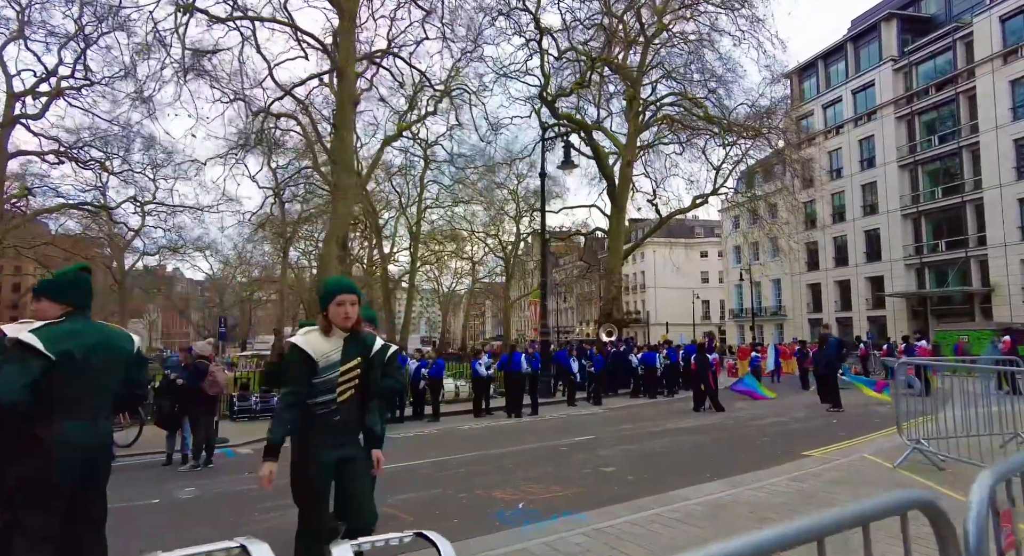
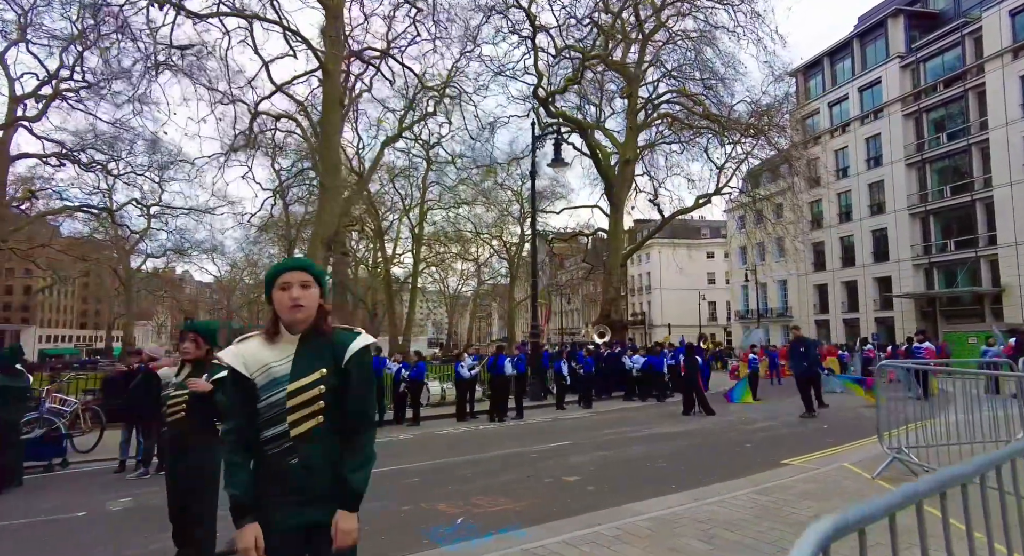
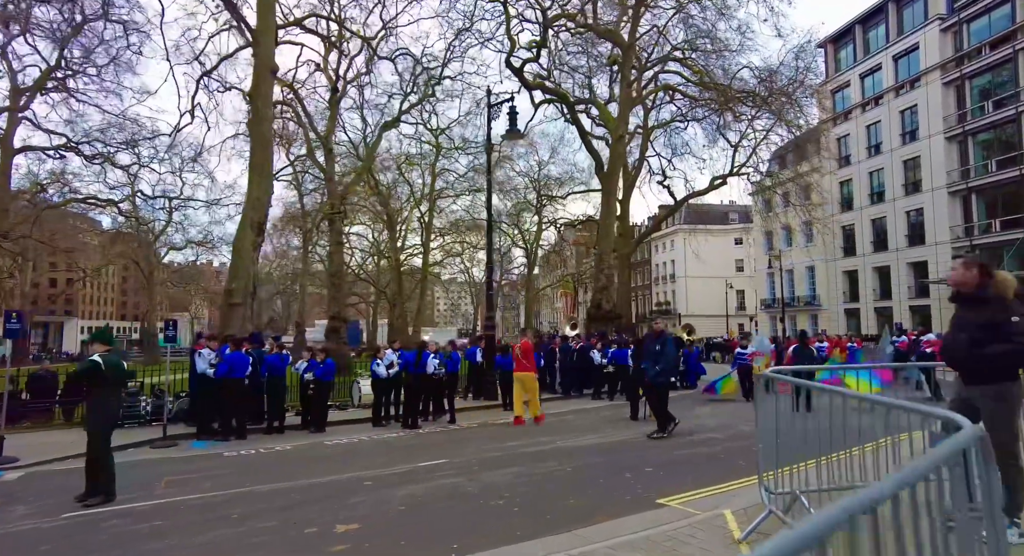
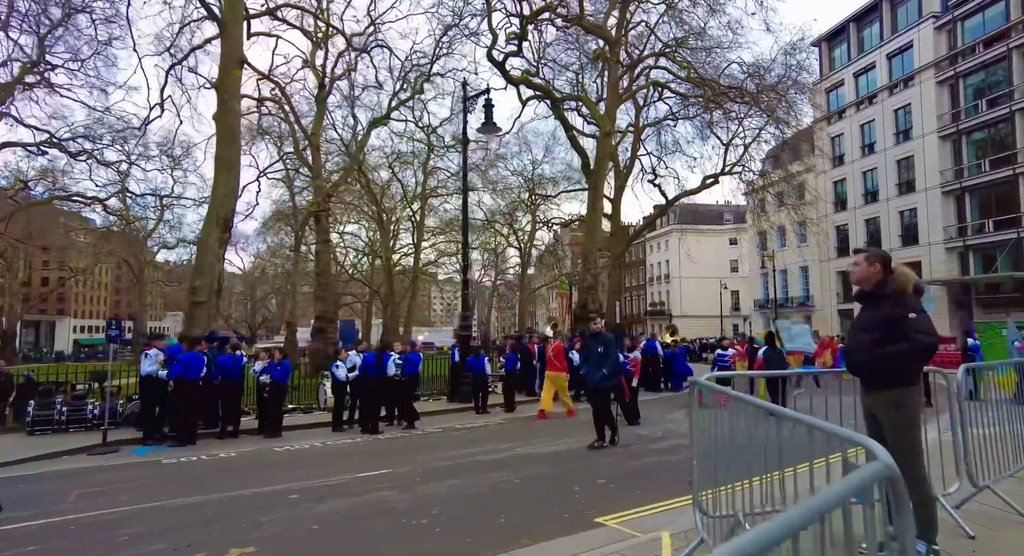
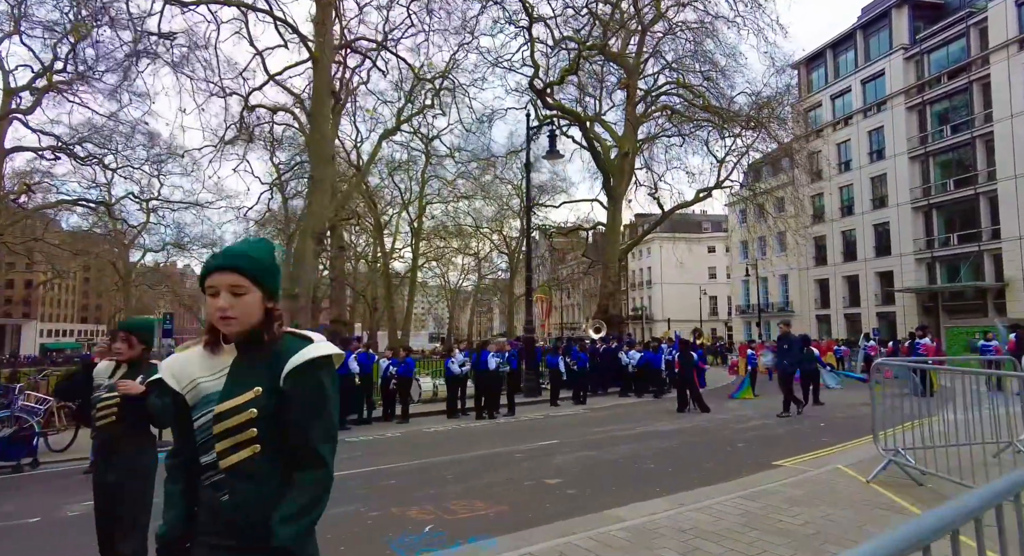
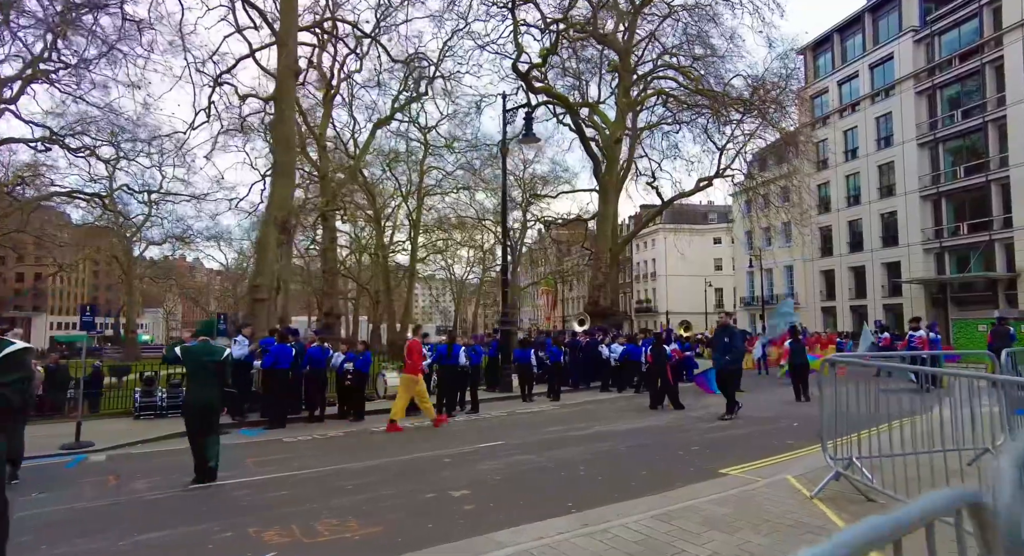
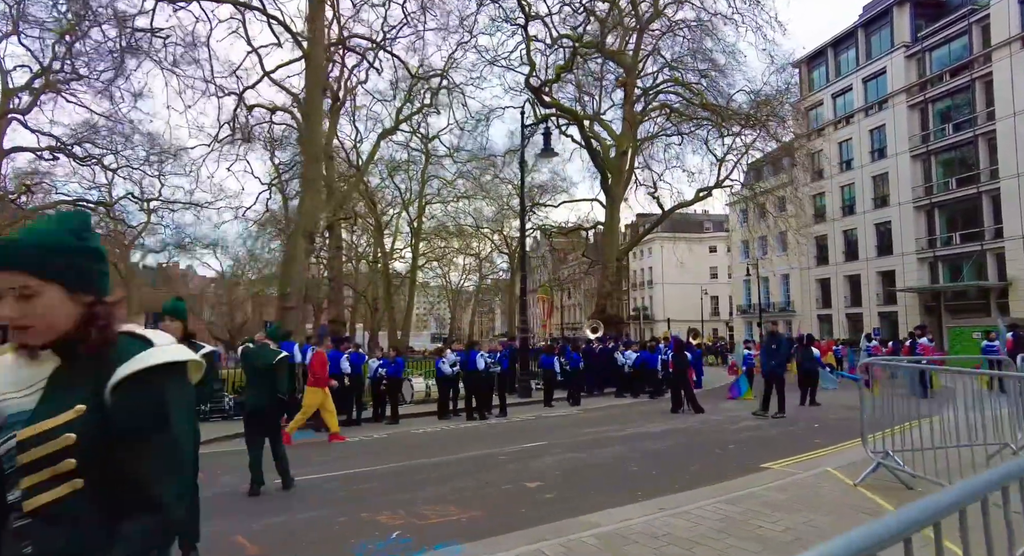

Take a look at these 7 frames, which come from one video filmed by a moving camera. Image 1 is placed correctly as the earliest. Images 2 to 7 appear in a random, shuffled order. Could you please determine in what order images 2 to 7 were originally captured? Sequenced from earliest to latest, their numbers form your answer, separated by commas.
2, 5, 7, 6, 3, 4
